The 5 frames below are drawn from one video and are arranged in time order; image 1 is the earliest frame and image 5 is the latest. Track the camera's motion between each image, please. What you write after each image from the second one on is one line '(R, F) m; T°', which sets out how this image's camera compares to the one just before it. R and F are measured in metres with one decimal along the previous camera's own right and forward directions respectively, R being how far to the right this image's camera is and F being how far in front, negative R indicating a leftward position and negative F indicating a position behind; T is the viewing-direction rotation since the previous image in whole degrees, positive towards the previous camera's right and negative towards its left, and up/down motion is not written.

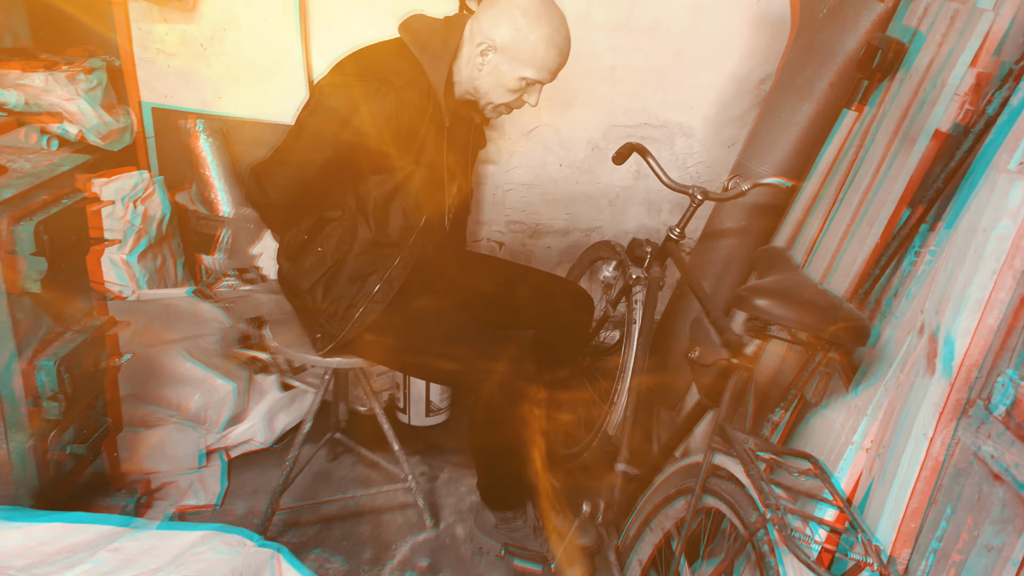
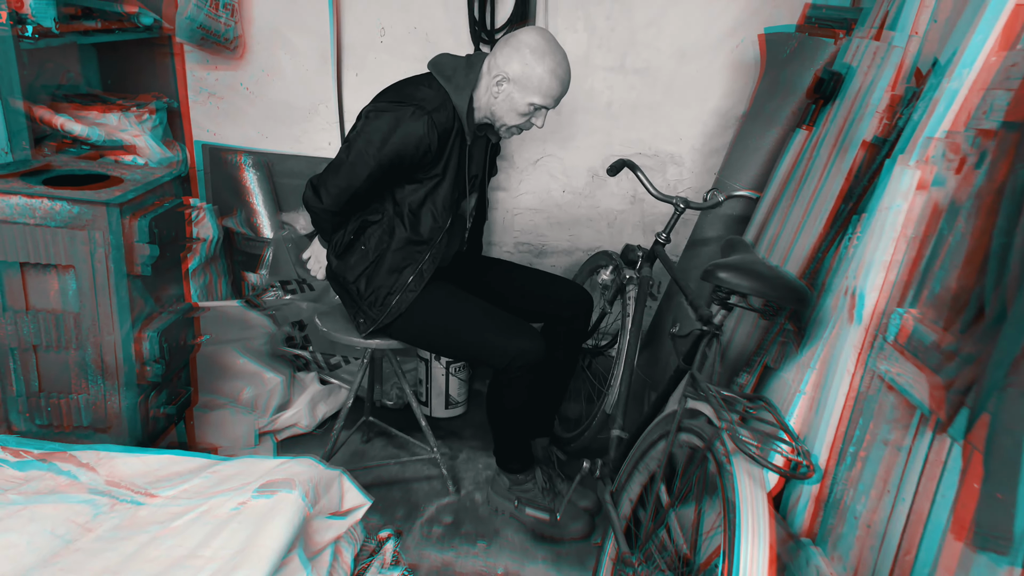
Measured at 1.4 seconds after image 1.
(0.0, -0.3) m; -1°
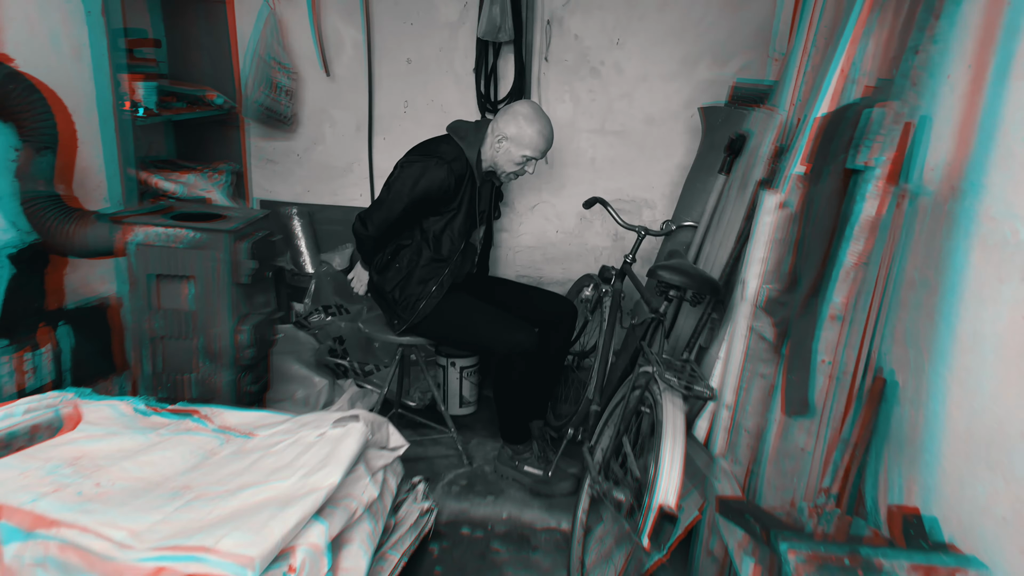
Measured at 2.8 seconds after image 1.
(0.0, -0.5) m; -1°
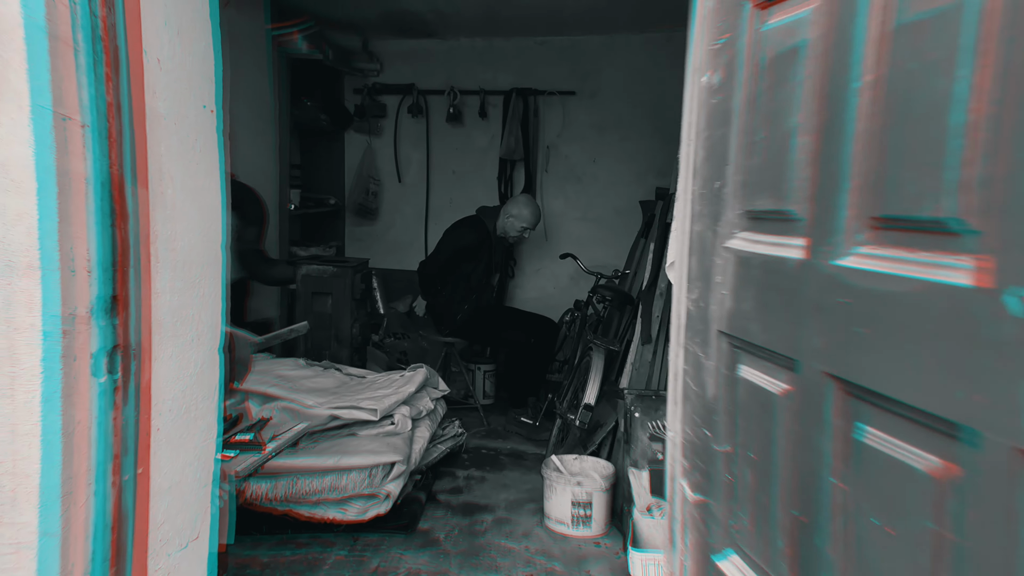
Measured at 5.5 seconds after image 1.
(+0.2, -1.3) m; -3°
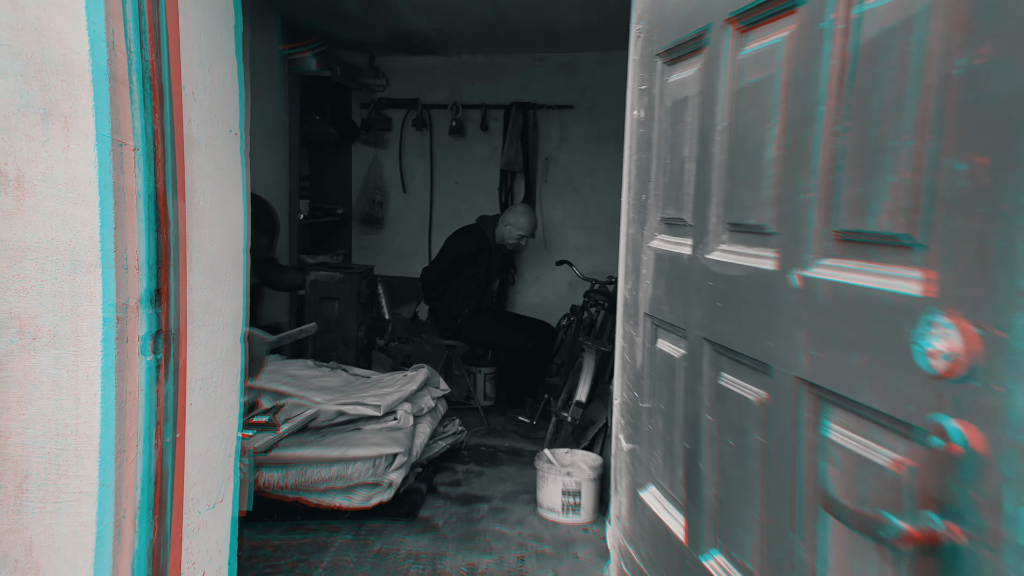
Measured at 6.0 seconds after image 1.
(0.0, -0.2) m; -1°
